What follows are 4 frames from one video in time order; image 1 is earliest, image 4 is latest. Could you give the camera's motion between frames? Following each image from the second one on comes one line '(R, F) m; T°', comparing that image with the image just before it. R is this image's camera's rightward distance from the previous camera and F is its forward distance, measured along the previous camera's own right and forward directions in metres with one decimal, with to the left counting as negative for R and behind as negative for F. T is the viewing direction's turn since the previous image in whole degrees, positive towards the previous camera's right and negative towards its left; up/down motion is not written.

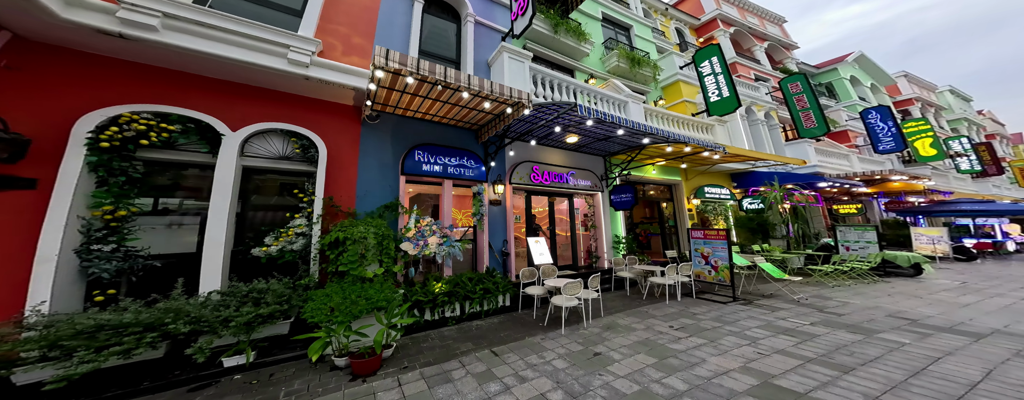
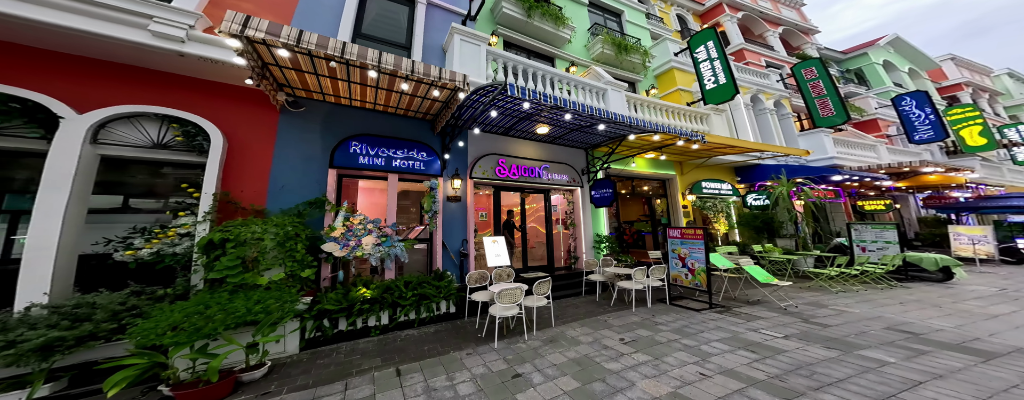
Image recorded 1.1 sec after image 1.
(+1.3, +0.6) m; -2°
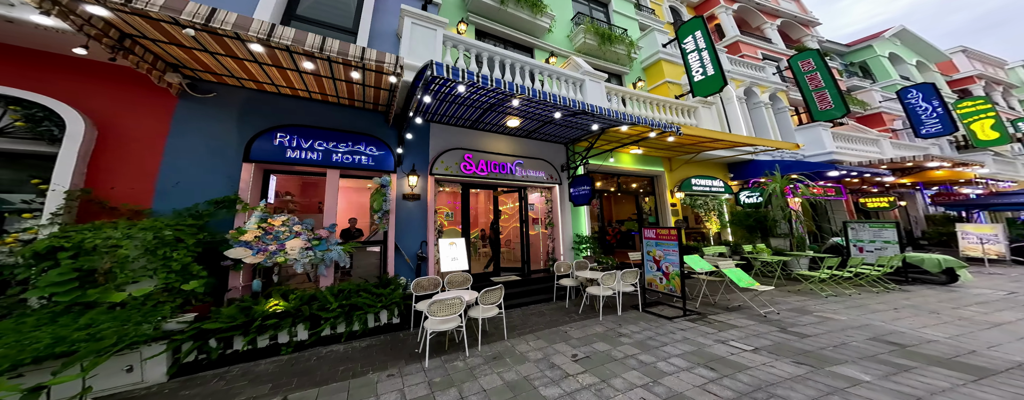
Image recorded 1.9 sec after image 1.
(+0.9, +0.5) m; 0°
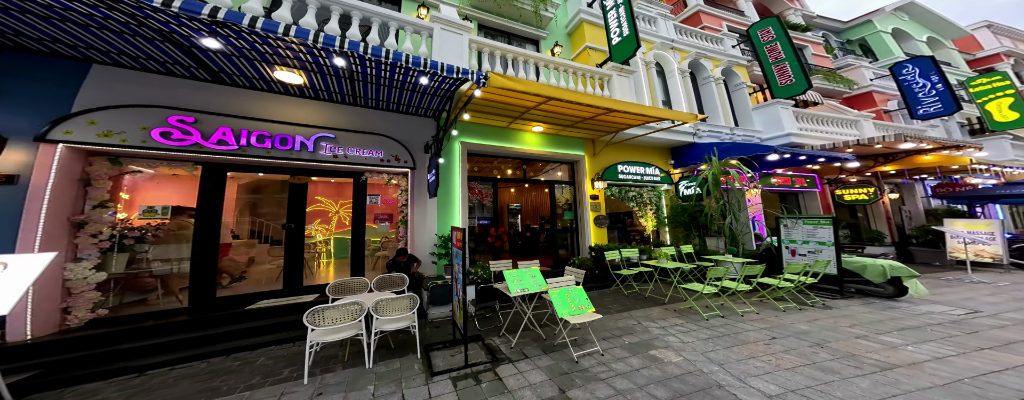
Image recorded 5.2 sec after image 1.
(+4.0, +1.9) m; 0°
